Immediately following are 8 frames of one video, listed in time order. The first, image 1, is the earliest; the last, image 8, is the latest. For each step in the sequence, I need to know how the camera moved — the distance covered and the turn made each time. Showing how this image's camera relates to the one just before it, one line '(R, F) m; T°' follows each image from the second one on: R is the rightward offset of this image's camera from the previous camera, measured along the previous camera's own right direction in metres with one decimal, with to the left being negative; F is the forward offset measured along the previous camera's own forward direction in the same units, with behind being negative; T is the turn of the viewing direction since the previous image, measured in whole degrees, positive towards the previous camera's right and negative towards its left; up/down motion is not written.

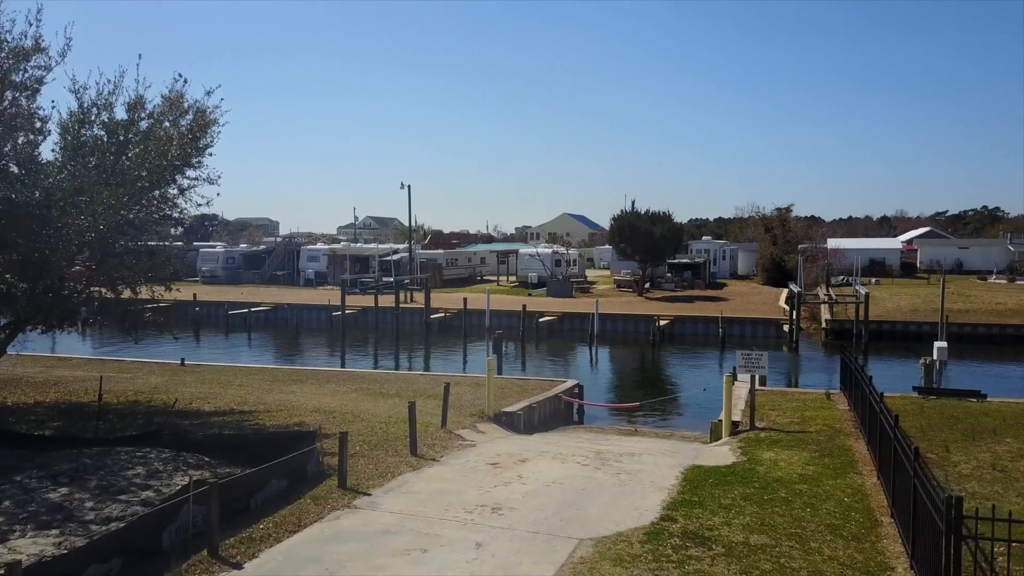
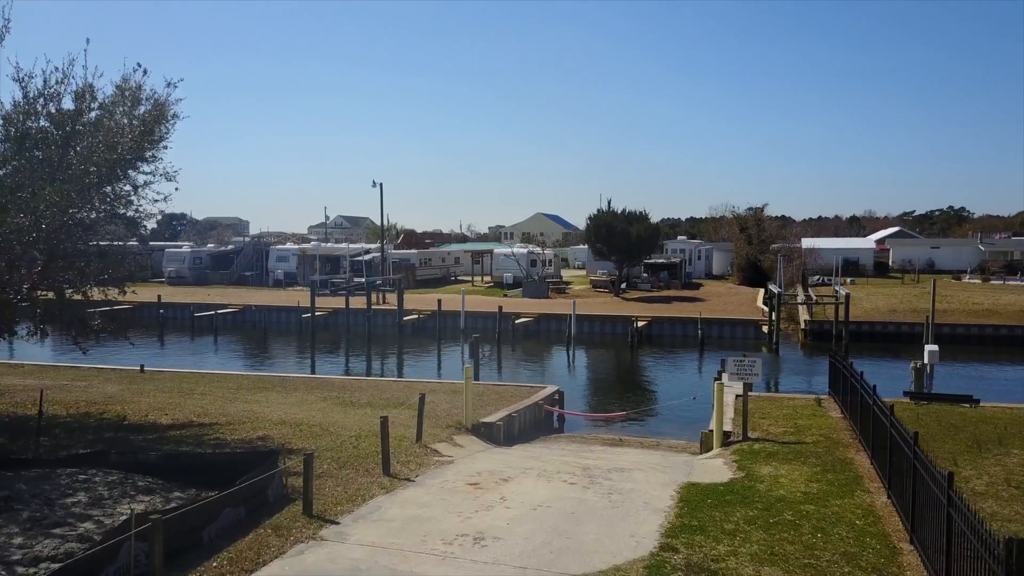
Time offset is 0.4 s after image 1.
(-0.1, +0.7) m; +2°
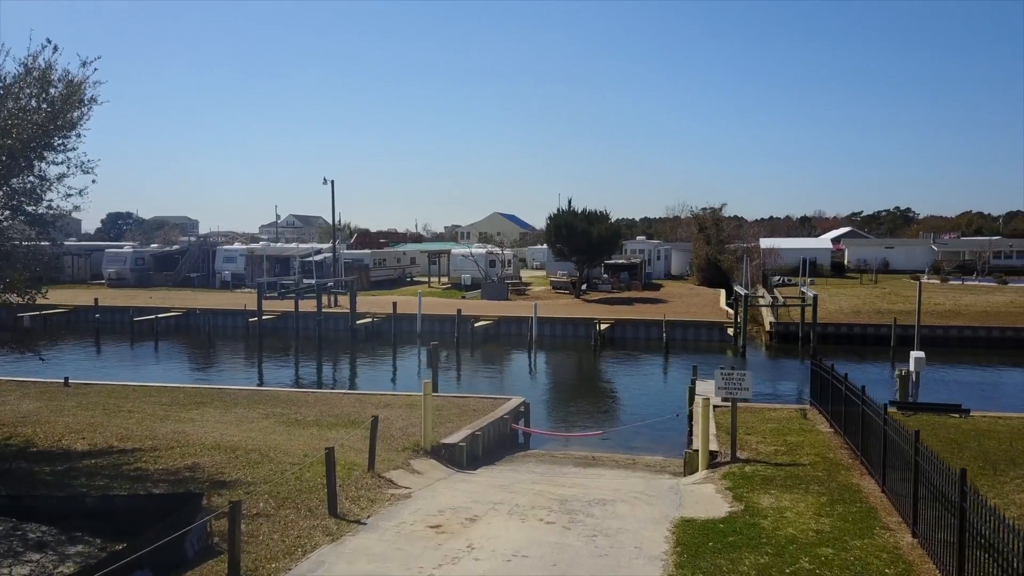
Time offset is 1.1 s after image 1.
(-0.1, +1.2) m; +3°
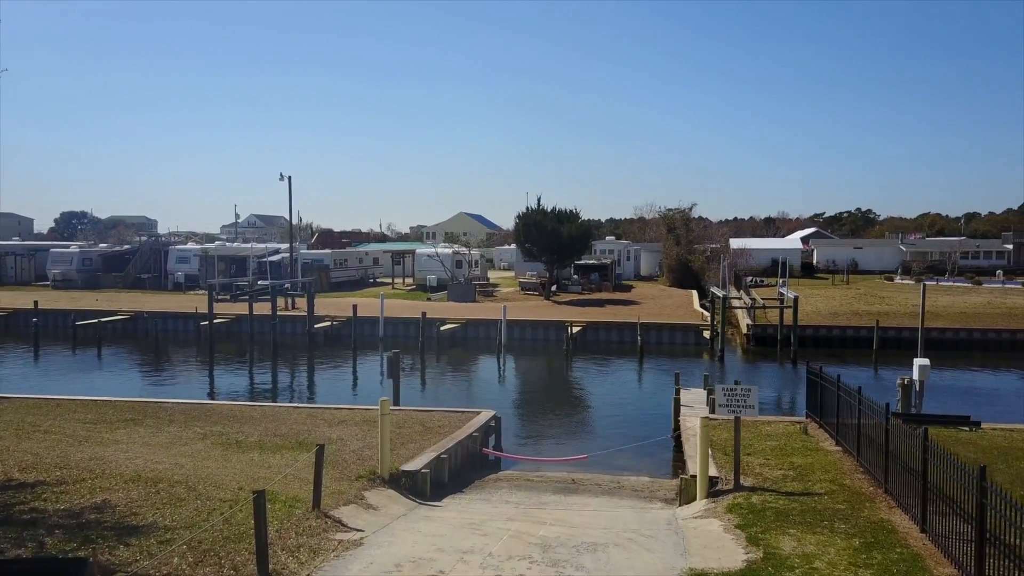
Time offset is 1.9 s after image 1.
(-0.1, +1.4) m; +3°
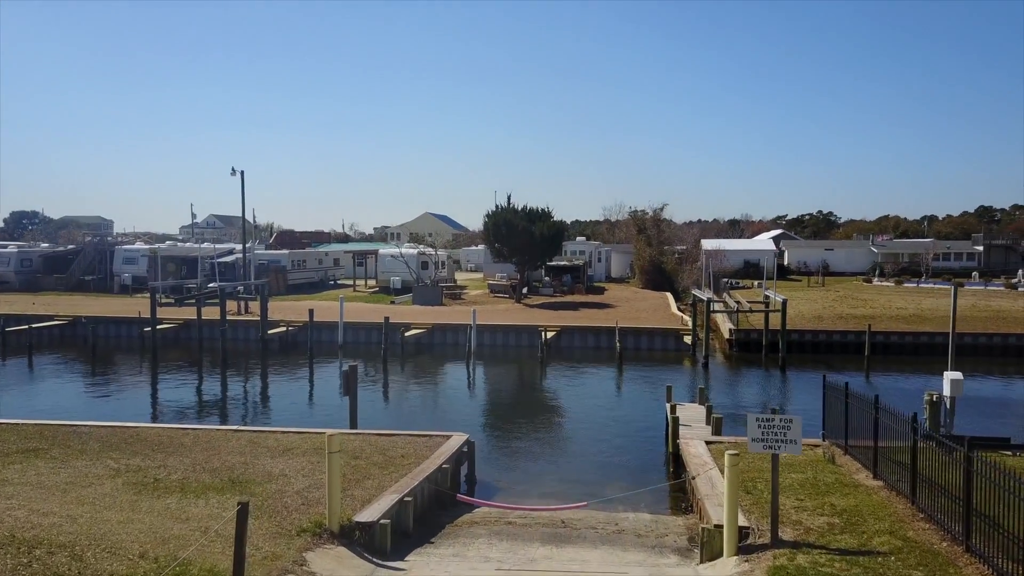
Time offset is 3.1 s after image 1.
(-0.2, +1.8) m; +3°
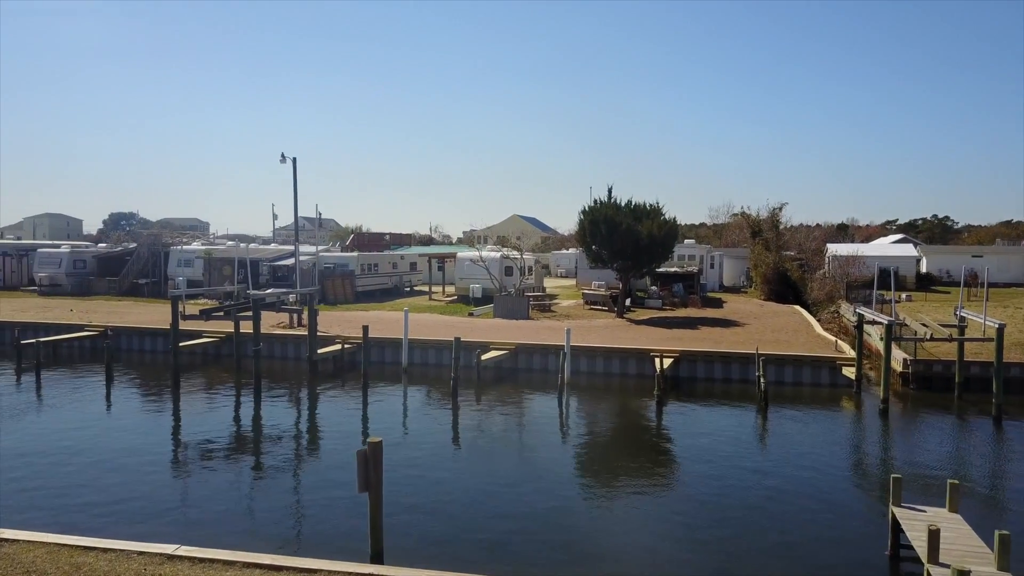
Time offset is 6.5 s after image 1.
(-0.5, +5.4) m; -7°
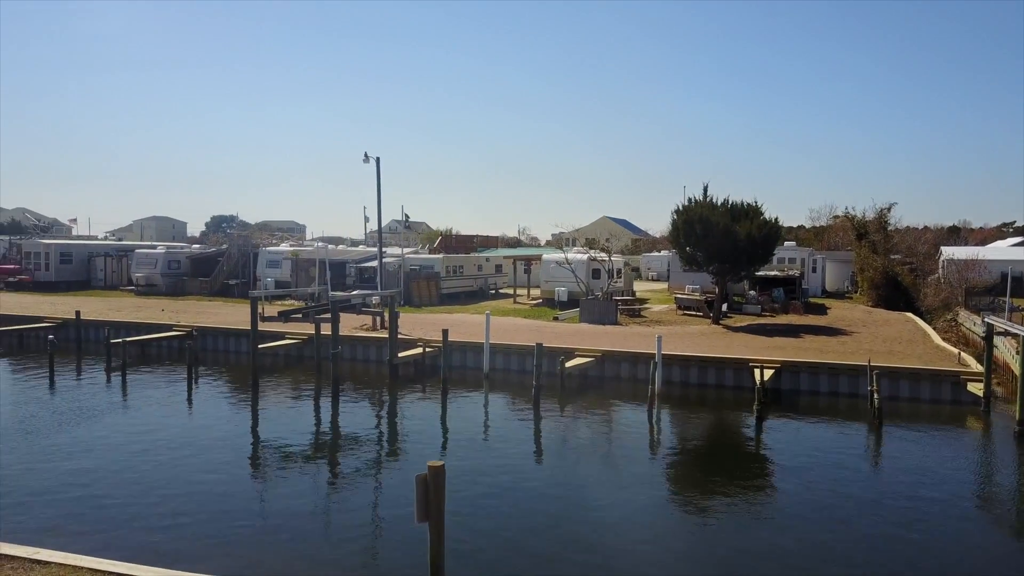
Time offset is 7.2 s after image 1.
(0.0, +1.1) m; -7°
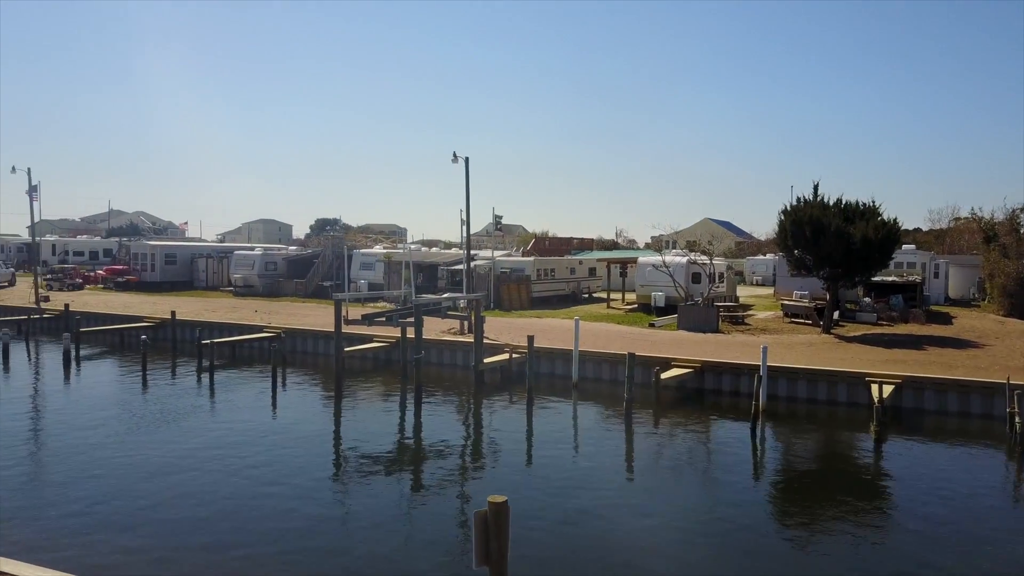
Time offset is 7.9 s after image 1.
(+0.2, +1.0) m; -7°
